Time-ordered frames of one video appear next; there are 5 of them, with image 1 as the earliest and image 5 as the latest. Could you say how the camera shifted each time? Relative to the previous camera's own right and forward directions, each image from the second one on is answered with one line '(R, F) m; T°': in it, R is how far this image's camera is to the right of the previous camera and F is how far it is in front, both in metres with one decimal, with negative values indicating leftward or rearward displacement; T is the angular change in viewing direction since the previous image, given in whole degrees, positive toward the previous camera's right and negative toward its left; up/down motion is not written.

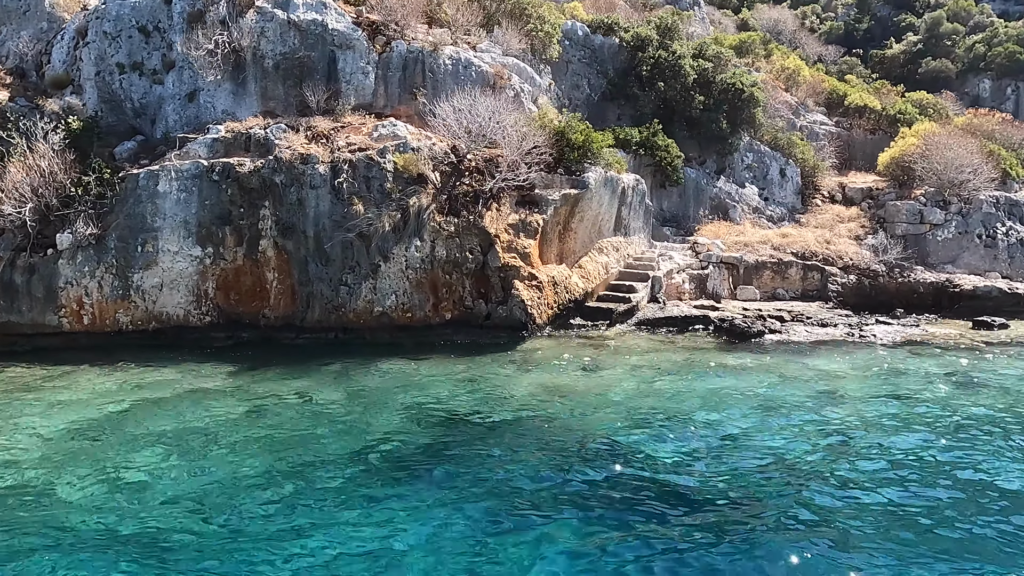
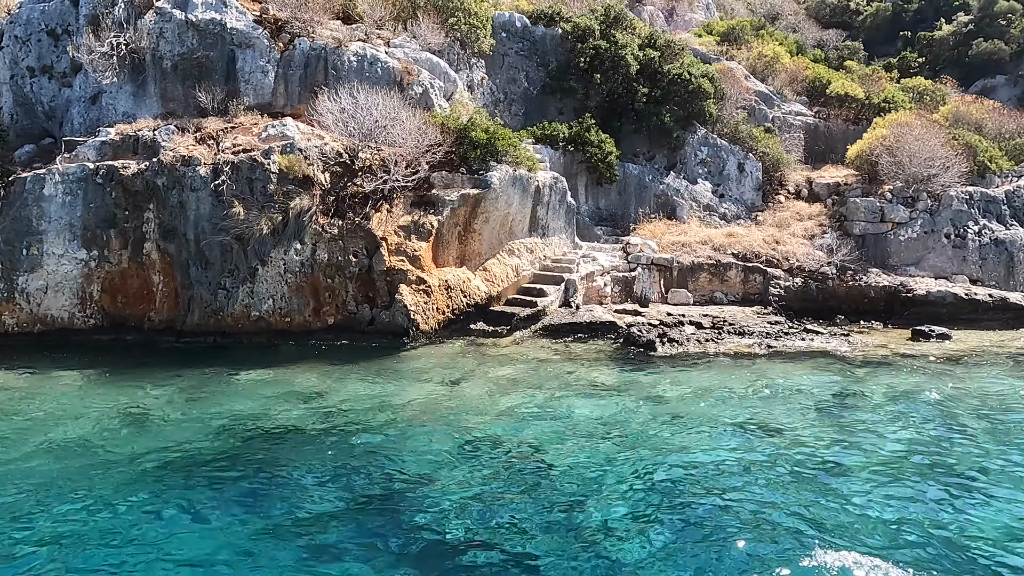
(+2.9, +0.6) m; -5°
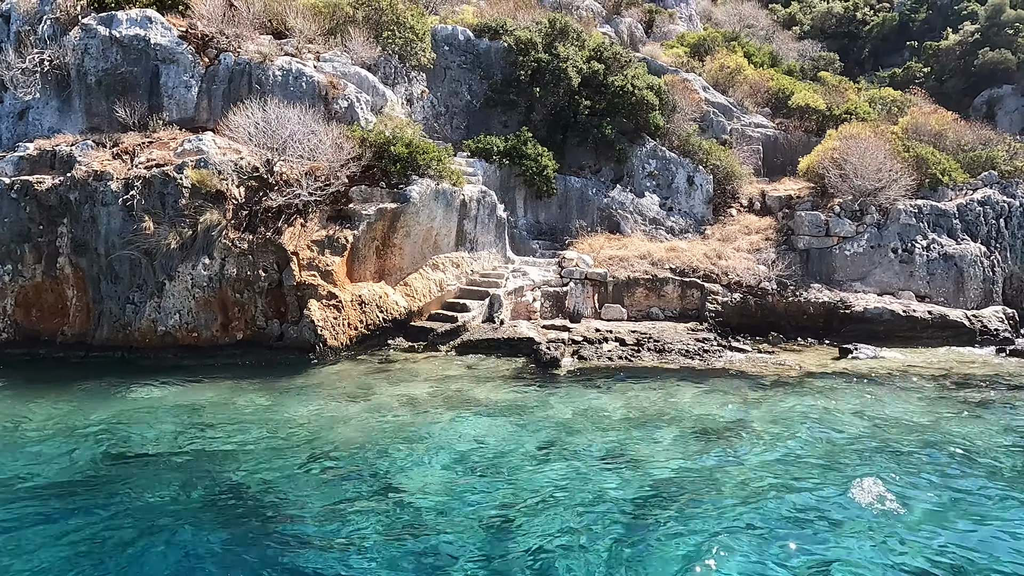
(+1.9, +0.2) m; -2°
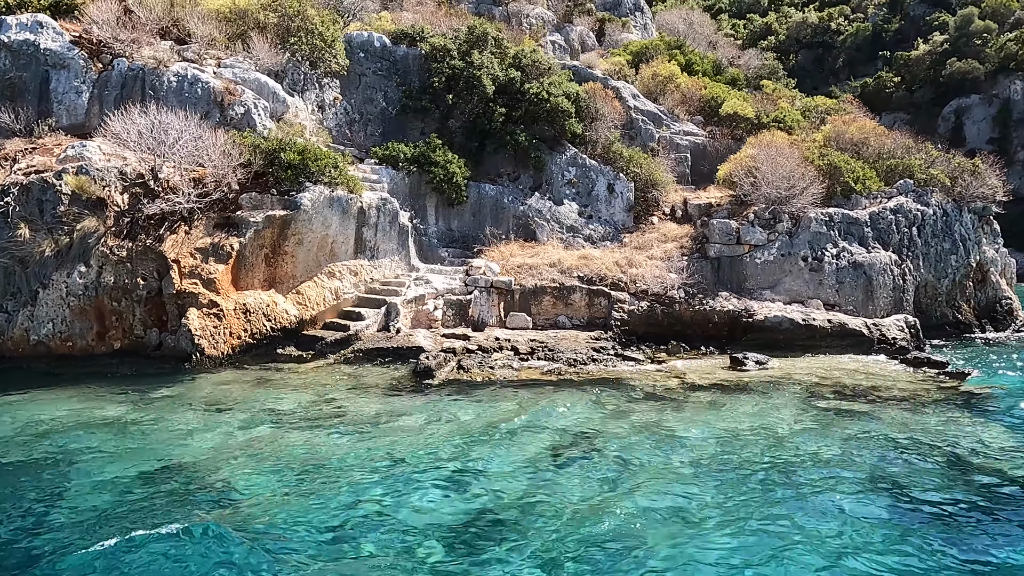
(+1.9, +0.1) m; +1°
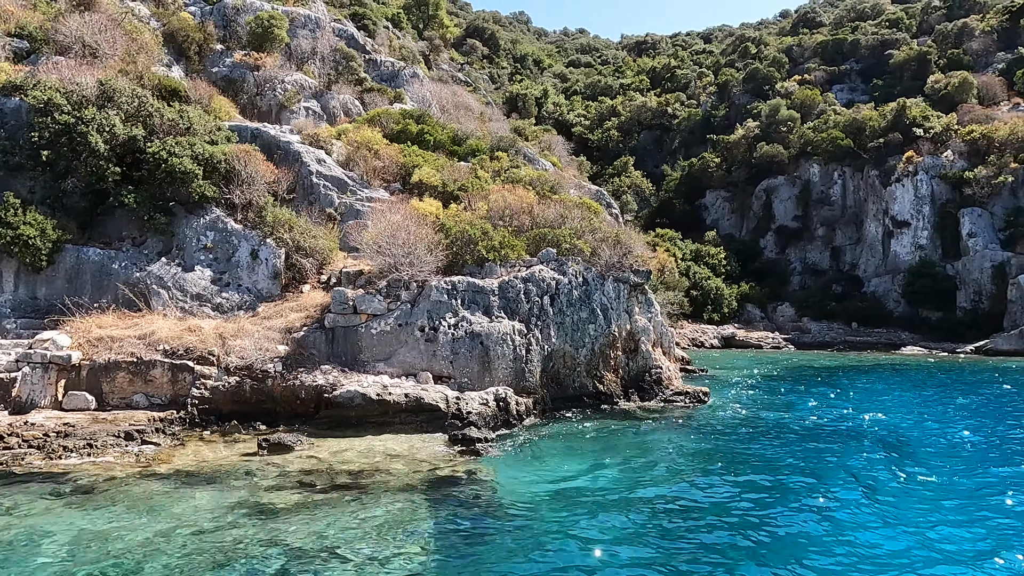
(+6.4, +0.5) m; +8°
